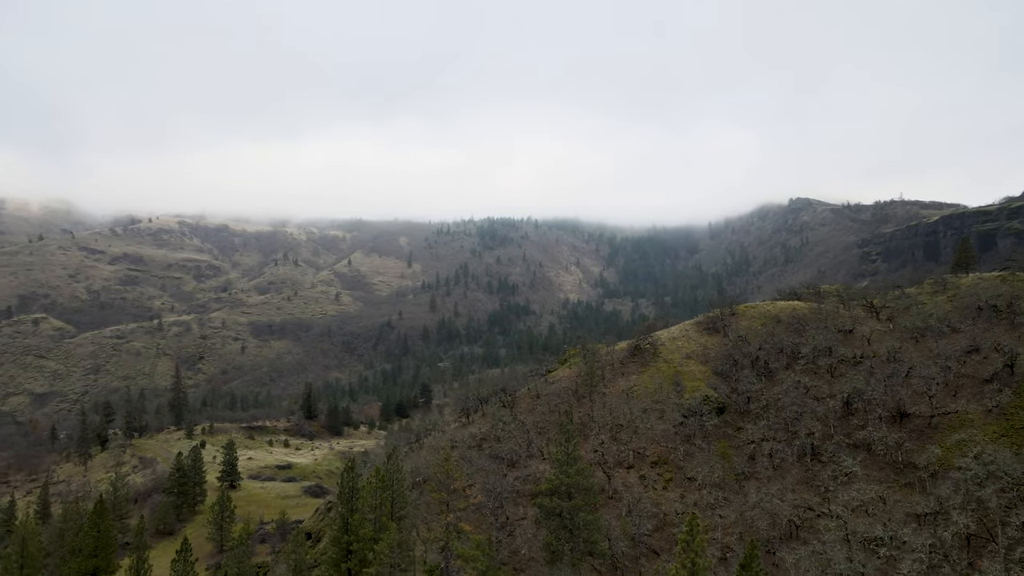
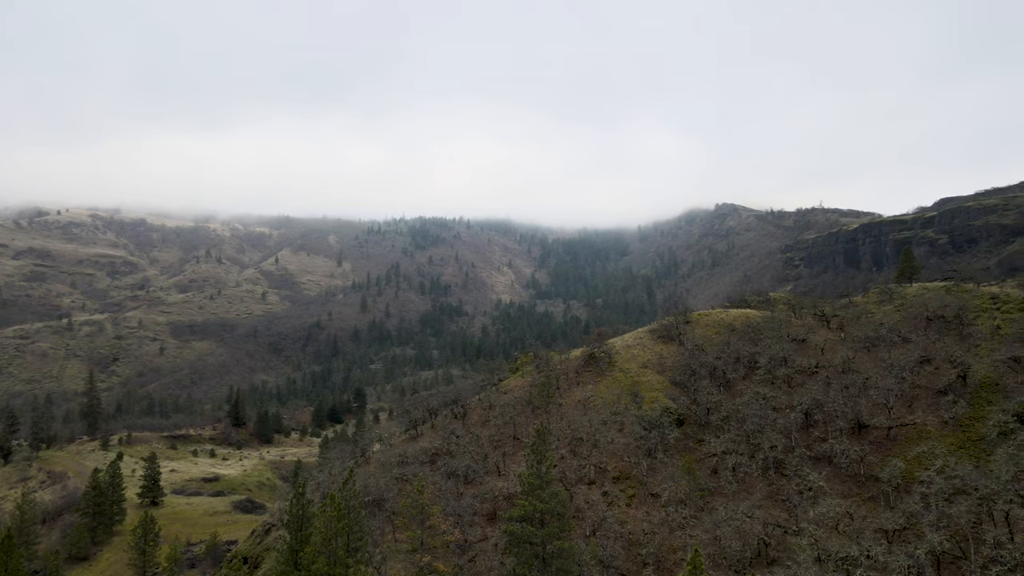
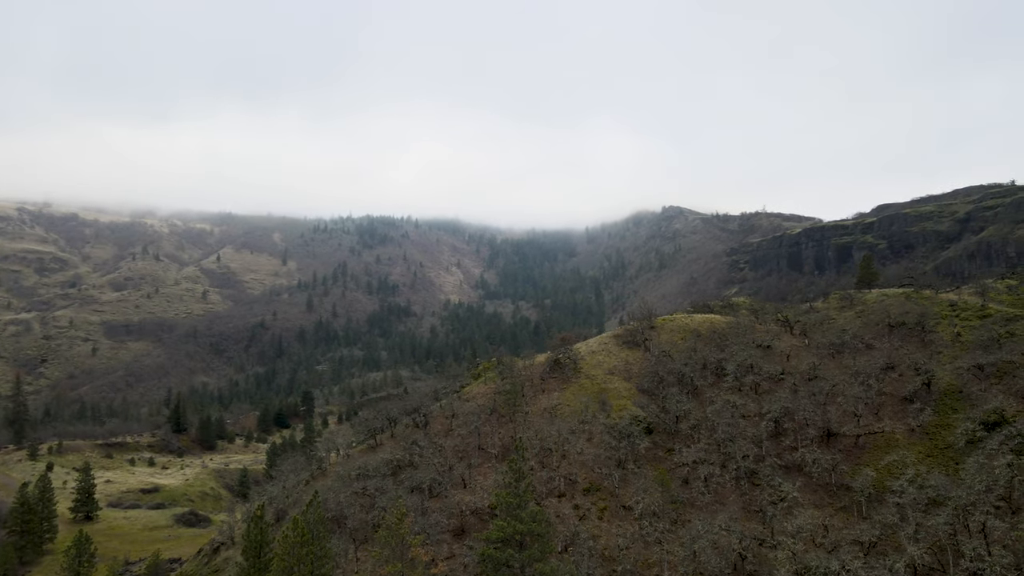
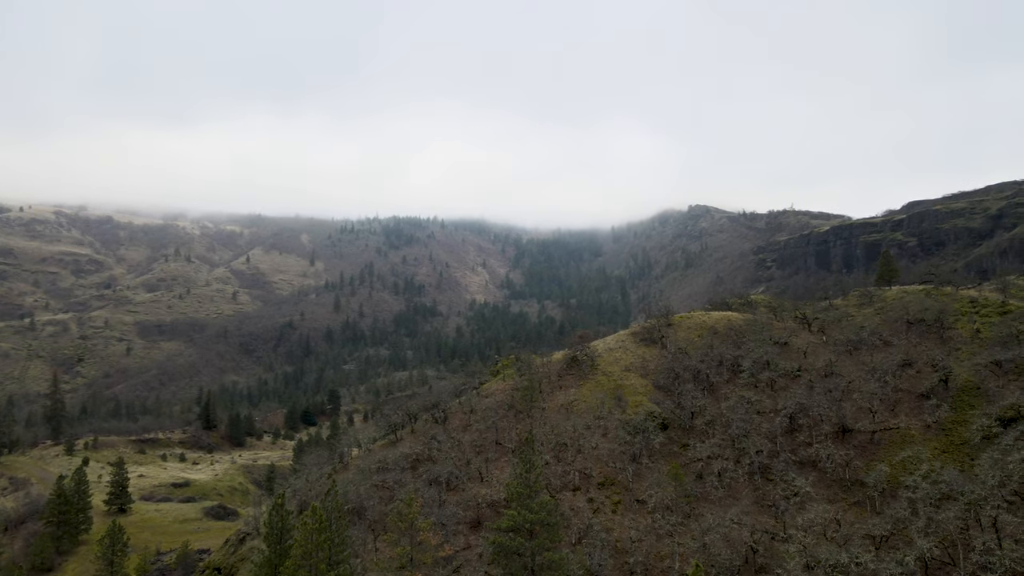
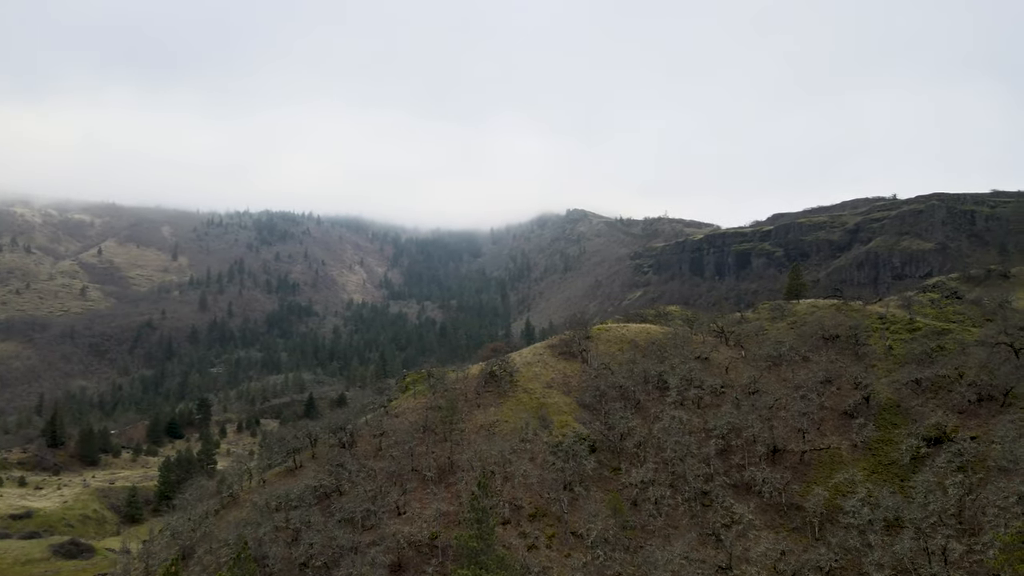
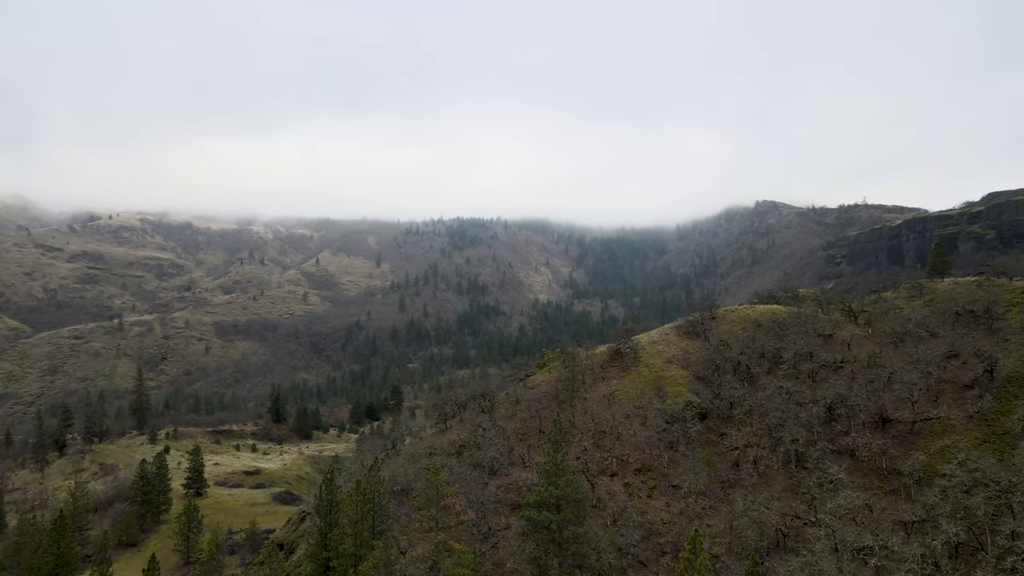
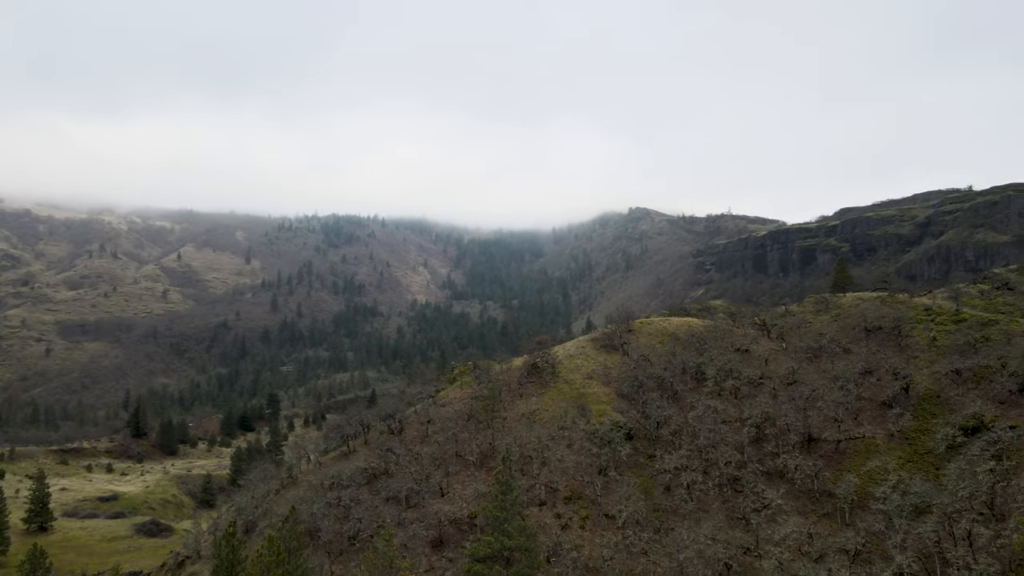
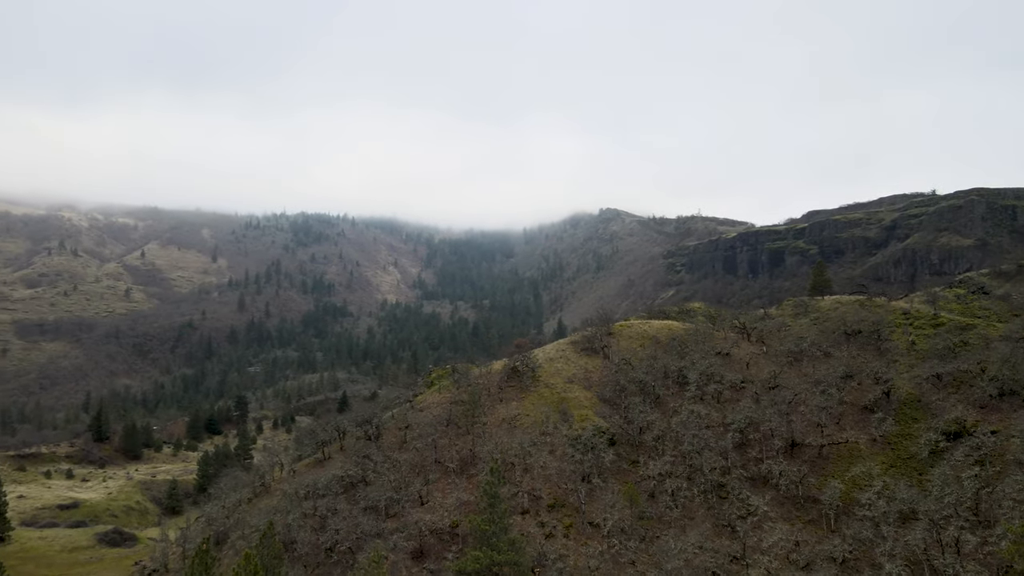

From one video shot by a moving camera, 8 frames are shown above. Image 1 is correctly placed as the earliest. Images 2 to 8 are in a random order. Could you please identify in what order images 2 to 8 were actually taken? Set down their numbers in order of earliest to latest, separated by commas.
6, 2, 4, 3, 7, 8, 5
